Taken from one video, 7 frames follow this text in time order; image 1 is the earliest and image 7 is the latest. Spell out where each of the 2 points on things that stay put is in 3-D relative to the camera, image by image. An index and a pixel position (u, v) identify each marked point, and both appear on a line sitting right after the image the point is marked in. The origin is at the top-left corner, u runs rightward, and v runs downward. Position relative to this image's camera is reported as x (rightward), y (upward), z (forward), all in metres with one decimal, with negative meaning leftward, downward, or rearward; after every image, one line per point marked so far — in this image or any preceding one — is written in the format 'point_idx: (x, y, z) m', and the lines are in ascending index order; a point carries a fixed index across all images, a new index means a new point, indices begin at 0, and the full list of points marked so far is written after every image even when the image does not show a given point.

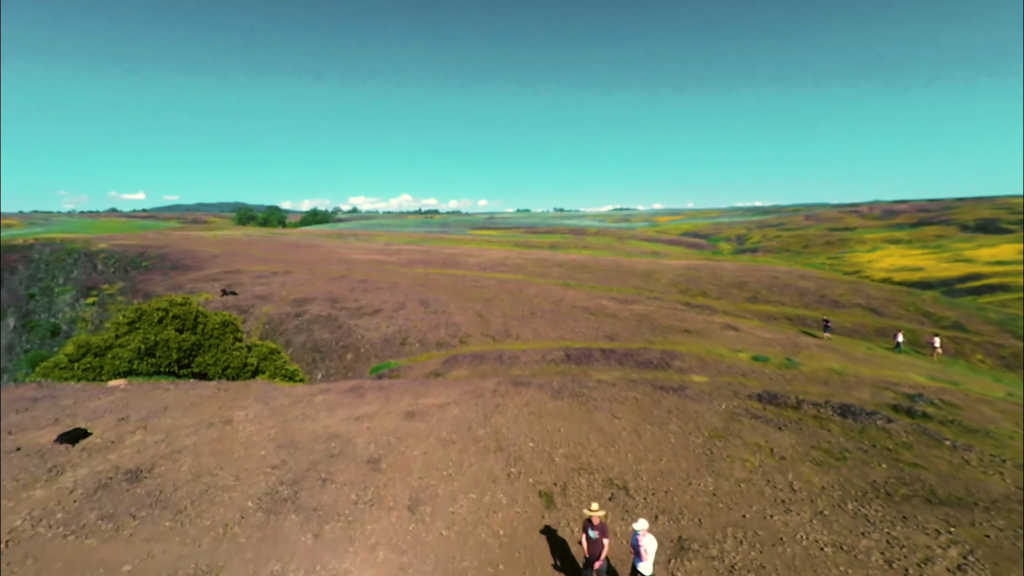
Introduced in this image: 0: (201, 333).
0: (-11.0, -1.6, +15.9) m
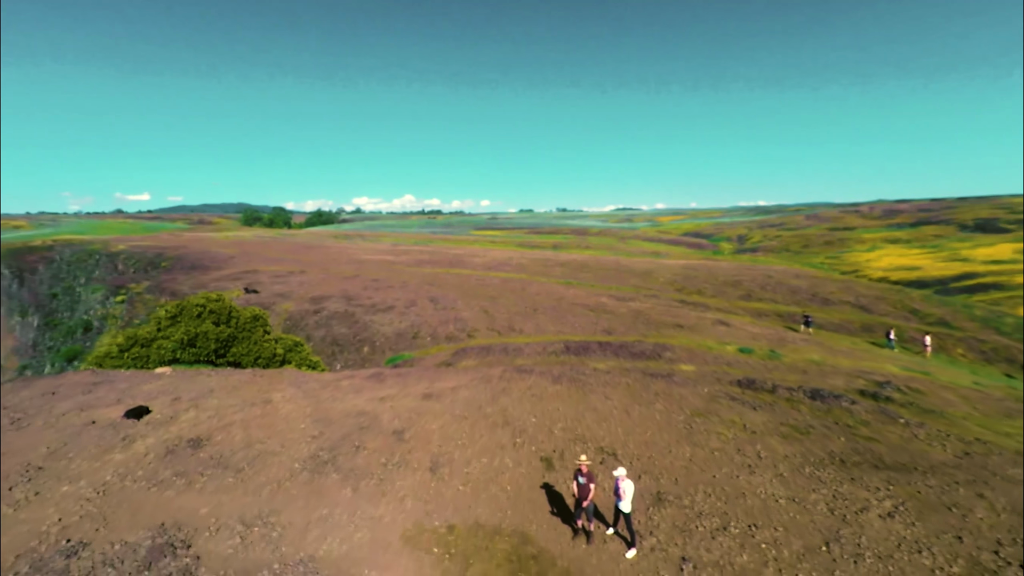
0: (-10.9, -1.5, +17.5) m
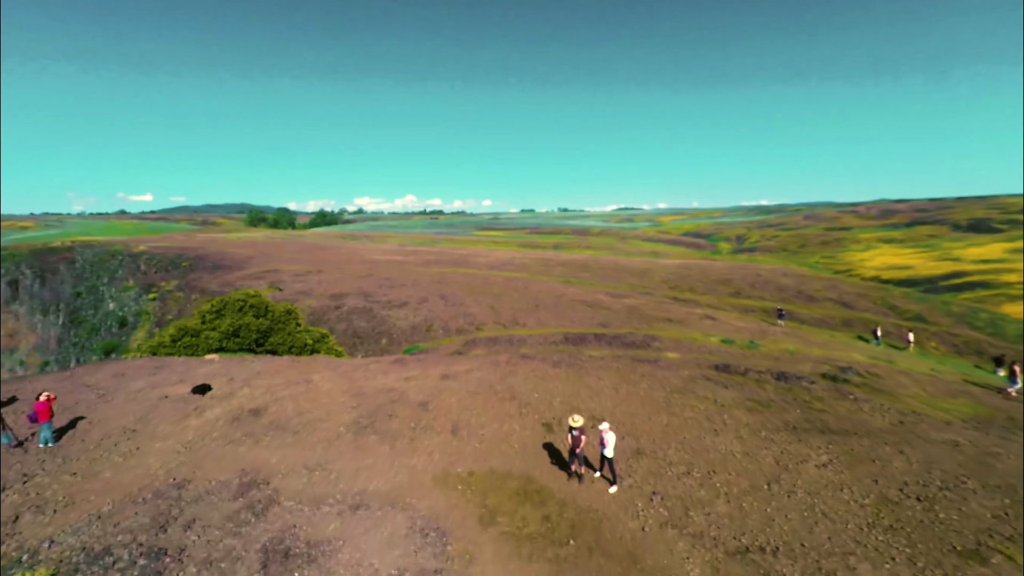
0: (-10.7, -1.4, +19.8) m
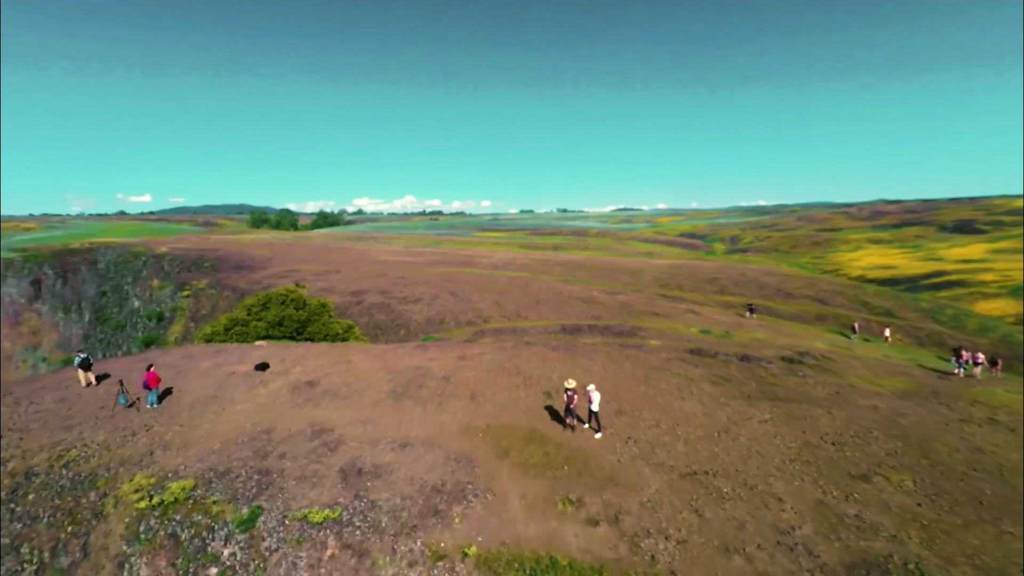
0: (-10.4, -1.2, +22.9) m
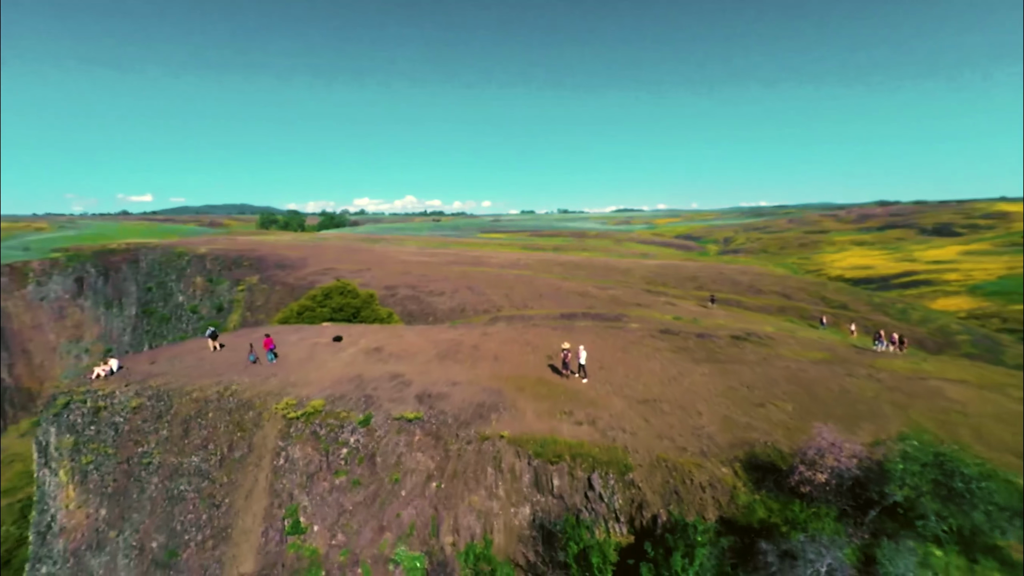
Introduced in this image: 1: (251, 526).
0: (-9.8, -0.8, +29.0) m
1: (-9.4, -8.5, +16.0) m
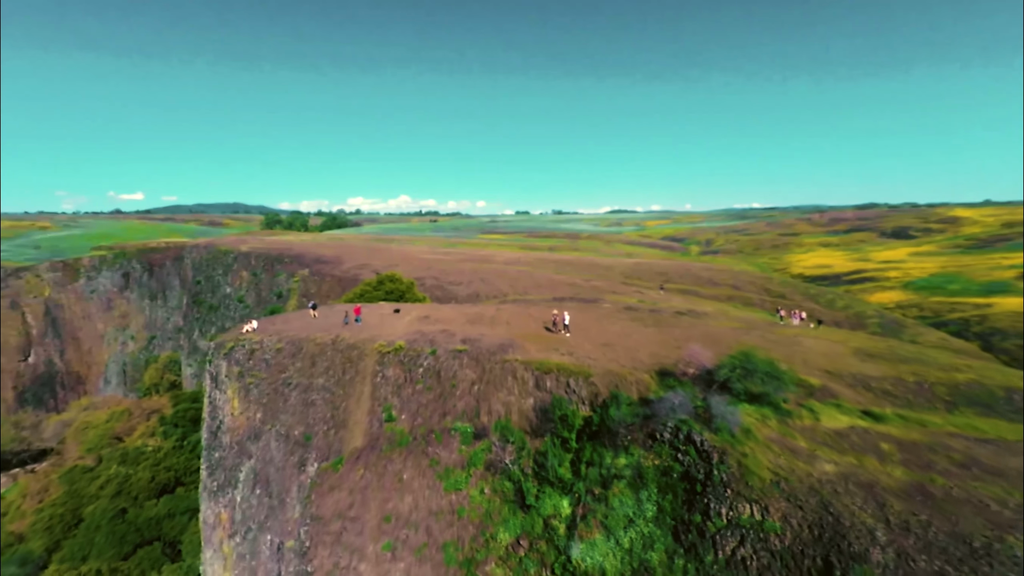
0: (-9.4, +0.2, +38.9) m
1: (-8.8, -7.5, +25.9) m
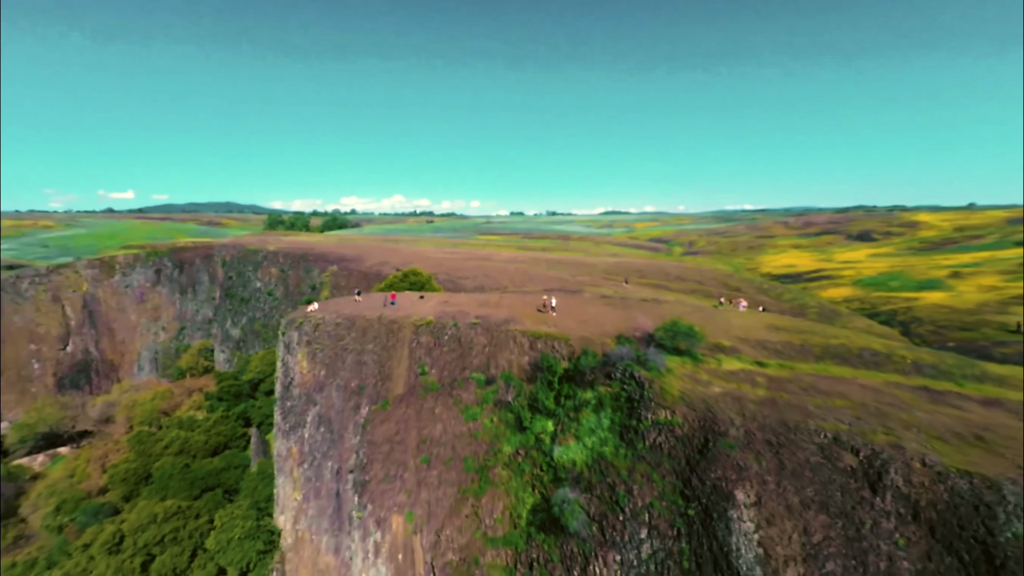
0: (-9.5, +1.0, +48.3) m
1: (-8.7, -6.7, +35.3) m
